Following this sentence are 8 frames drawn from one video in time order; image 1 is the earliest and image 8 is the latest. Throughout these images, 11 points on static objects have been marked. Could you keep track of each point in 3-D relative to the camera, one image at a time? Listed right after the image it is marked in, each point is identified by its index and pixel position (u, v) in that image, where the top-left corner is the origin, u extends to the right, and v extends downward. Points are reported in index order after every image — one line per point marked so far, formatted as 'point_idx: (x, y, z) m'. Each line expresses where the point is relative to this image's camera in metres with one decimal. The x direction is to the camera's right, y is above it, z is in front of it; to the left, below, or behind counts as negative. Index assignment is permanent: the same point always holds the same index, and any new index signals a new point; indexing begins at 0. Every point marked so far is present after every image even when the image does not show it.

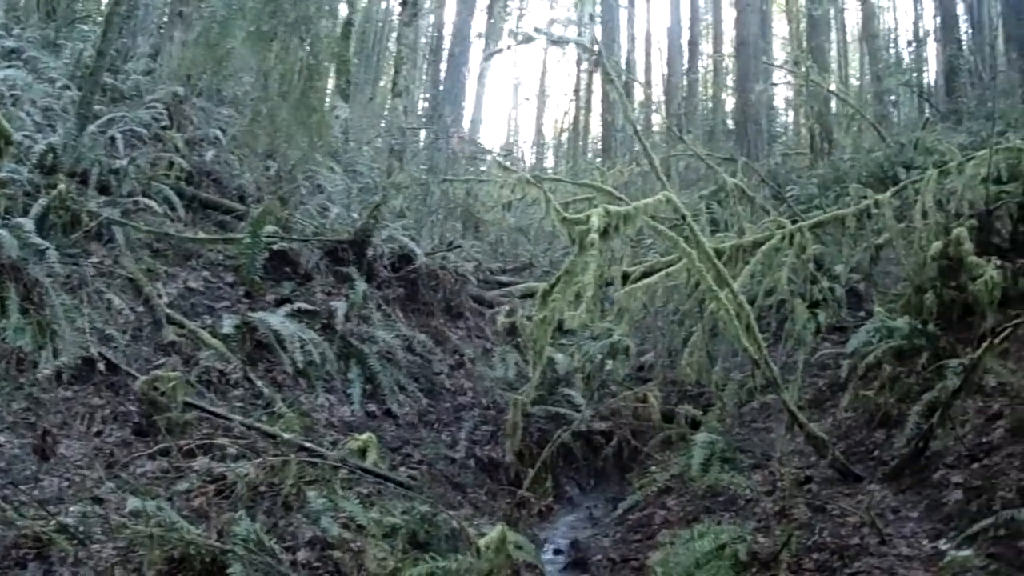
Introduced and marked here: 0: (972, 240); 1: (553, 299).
0: (+4.1, +0.4, +8.8) m
1: (+0.3, -0.1, +8.0) m
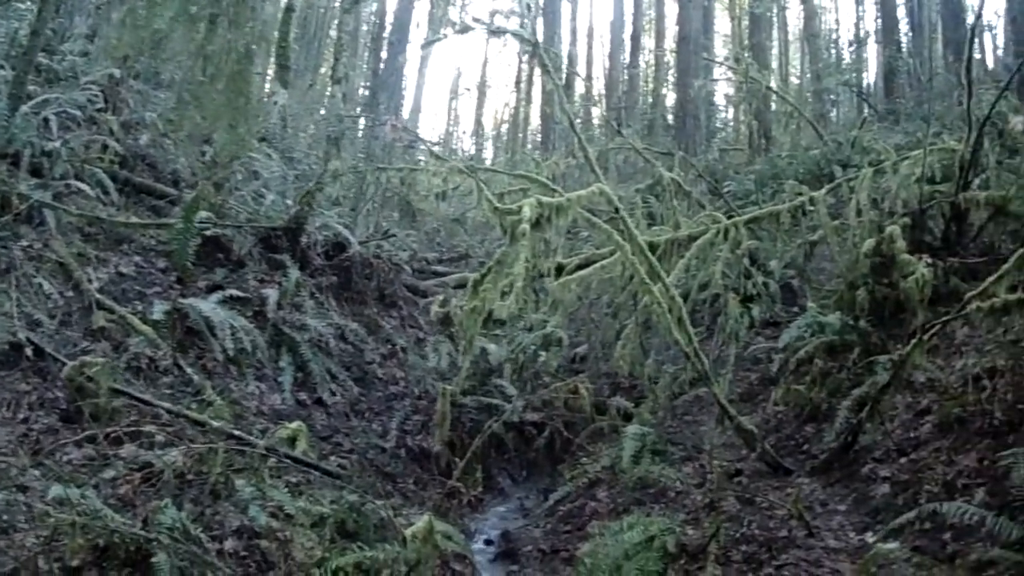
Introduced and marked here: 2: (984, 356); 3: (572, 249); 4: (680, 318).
0: (+3.5, +0.5, +8.9) m
1: (-0.2, 0.0, +8.0) m
2: (+4.0, -0.6, +8.3) m
3: (+0.6, +0.4, +10.3) m
4: (+1.4, -0.3, +8.0) m
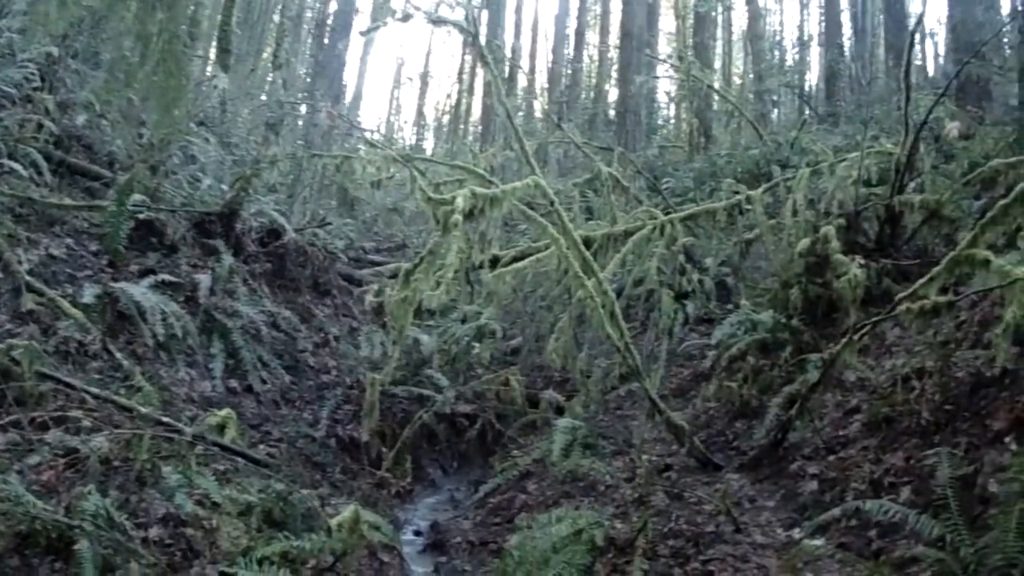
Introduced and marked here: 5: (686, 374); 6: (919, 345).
0: (+2.9, +0.5, +9.0) m
1: (-0.8, +0.1, +7.9) m
2: (+3.4, -0.6, +8.4) m
3: (-0.1, +0.5, +10.3) m
4: (+0.8, -0.2, +8.0) m
5: (+1.6, -0.8, +9.6) m
6: (+3.6, -0.5, +8.6) m
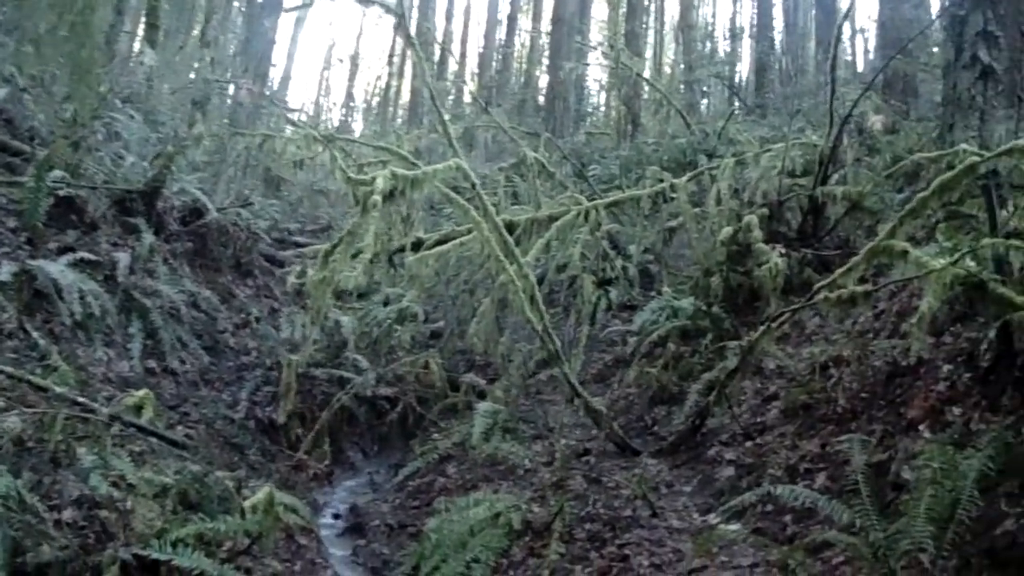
0: (+2.2, +0.6, +9.1) m
1: (-1.4, +0.2, +7.9) m
2: (+2.7, -0.5, +8.6) m
3: (-0.8, +0.6, +10.2) m
4: (+0.2, -0.1, +8.0) m
5: (+0.9, -0.7, +9.7) m
6: (+2.9, -0.4, +8.7) m
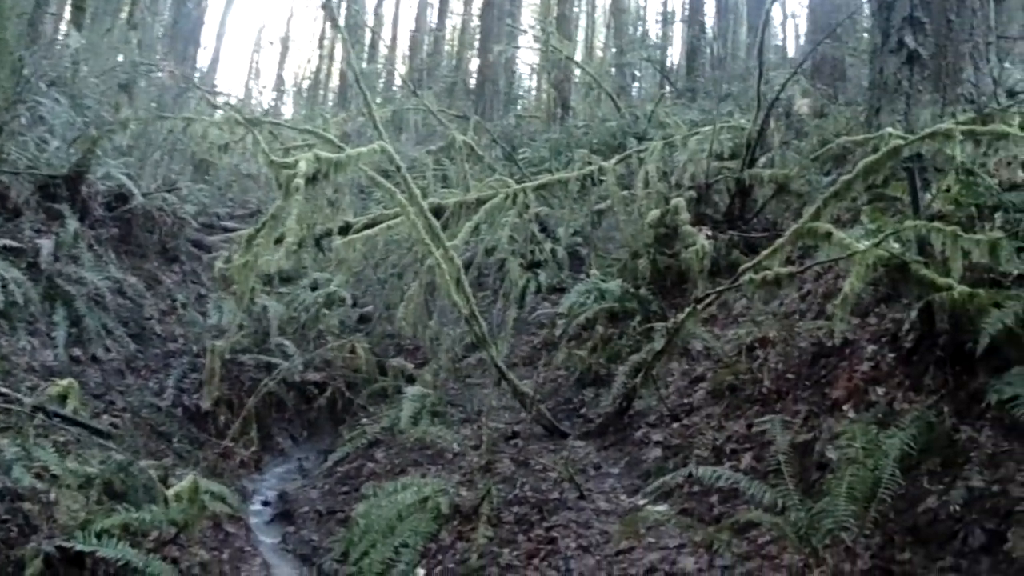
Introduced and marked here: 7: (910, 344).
0: (+1.6, +0.7, +9.1) m
1: (-2.0, +0.4, +7.8) m
2: (+2.1, -0.3, +8.6) m
3: (-1.5, +0.8, +10.2) m
4: (-0.4, +0.1, +8.0) m
5: (+0.2, -0.5, +9.6) m
6: (+2.2, -0.2, +8.8) m
7: (+3.0, -0.4, +7.2) m
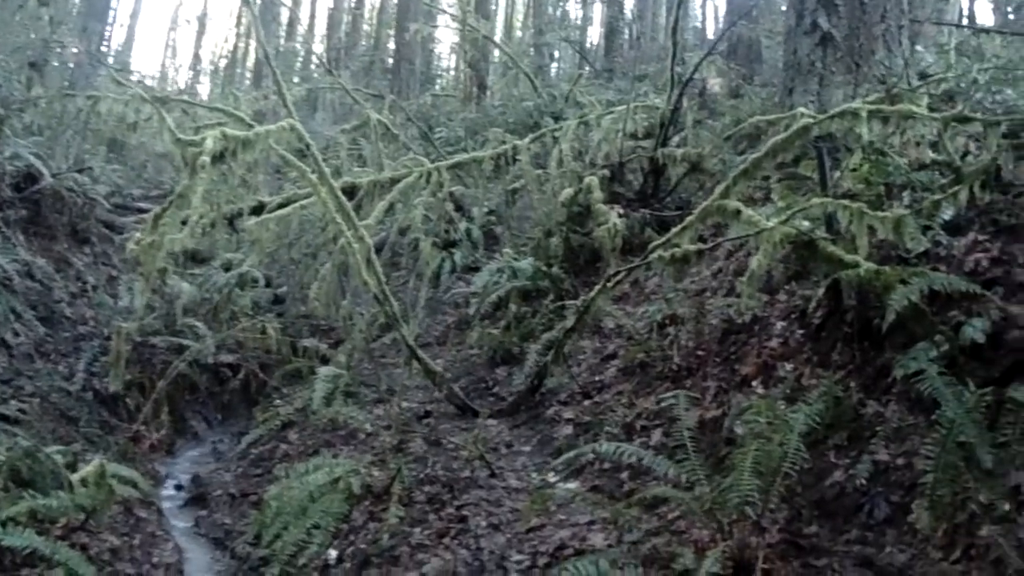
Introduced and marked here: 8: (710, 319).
0: (+0.8, +0.9, +9.1) m
1: (-2.7, +0.5, +7.7) m
2: (+1.4, -0.2, +8.6) m
3: (-2.3, +1.0, +10.0) m
4: (-1.1, +0.2, +7.9) m
5: (-0.5, -0.4, +9.6) m
6: (+1.5, 0.0, +8.8) m
7: (+2.3, -0.2, +7.3) m
8: (+1.6, -0.3, +8.0) m
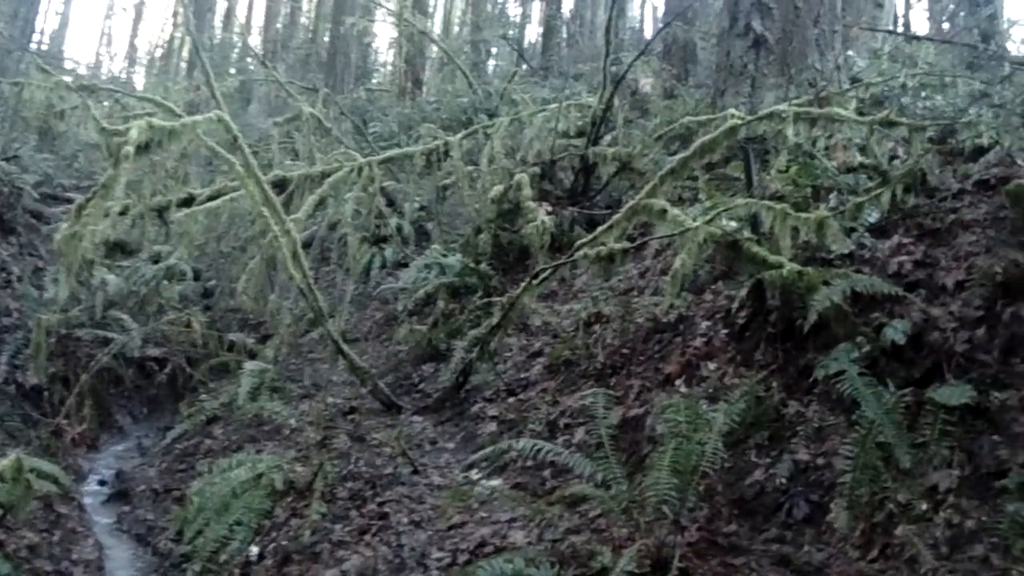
0: (+0.2, +0.9, +9.1) m
1: (-3.3, +0.6, +7.6) m
2: (+0.8, -0.1, +8.6) m
3: (-2.9, +1.0, +10.0) m
4: (-1.7, +0.3, +7.9) m
5: (-1.2, -0.3, +9.6) m
6: (+0.9, 0.0, +8.8) m
7: (+1.7, -0.2, +7.3) m
8: (+1.0, -0.2, +8.1) m
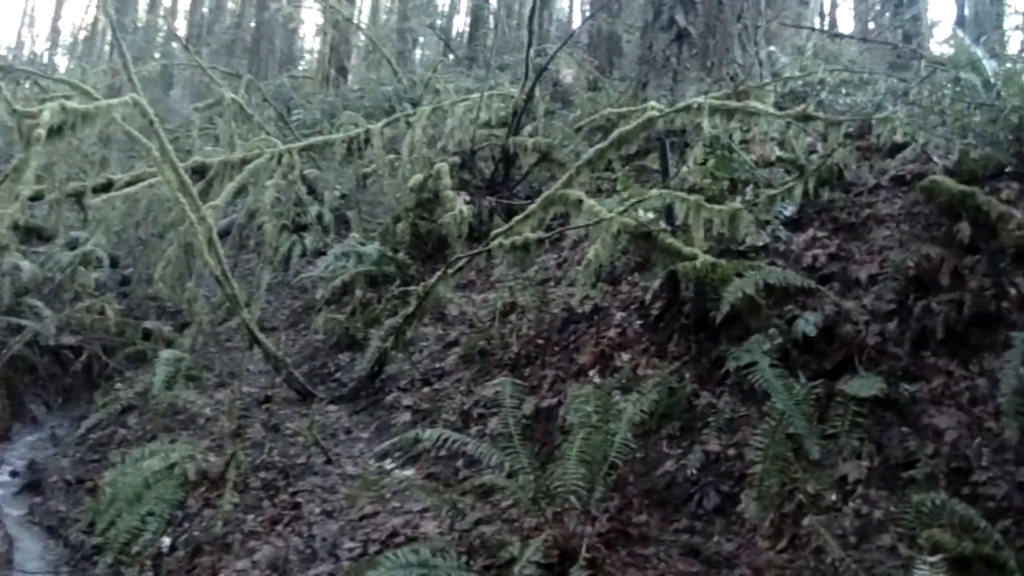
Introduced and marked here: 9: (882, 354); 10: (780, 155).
0: (-0.5, +1.0, +9.1) m
1: (-3.9, +0.7, +7.4) m
2: (+0.1, -0.1, +8.6) m
3: (-3.6, +1.1, +9.8) m
4: (-2.4, +0.4, +7.8) m
5: (-1.9, -0.2, +9.5) m
6: (+0.2, 0.0, +8.8) m
7: (+1.1, -0.2, +7.4) m
8: (+0.4, -0.2, +8.1) m
9: (+2.3, -0.4, +6.1) m
10: (+2.2, +1.1, +8.2) m
